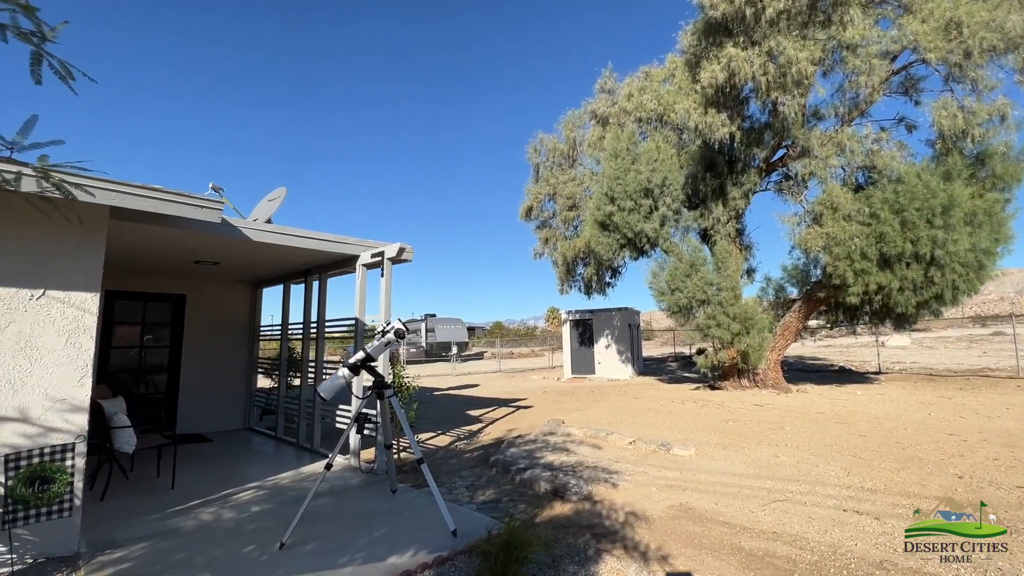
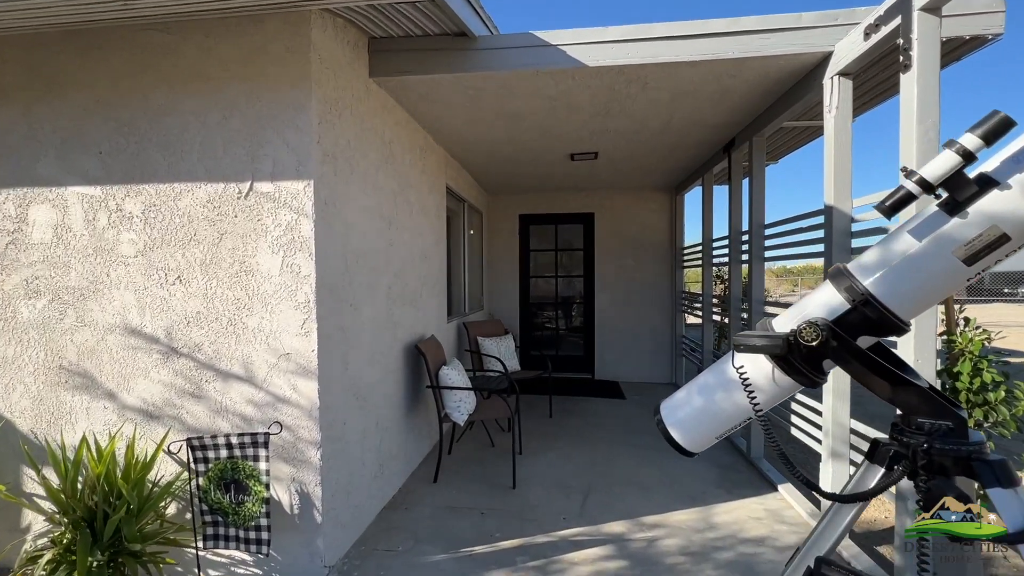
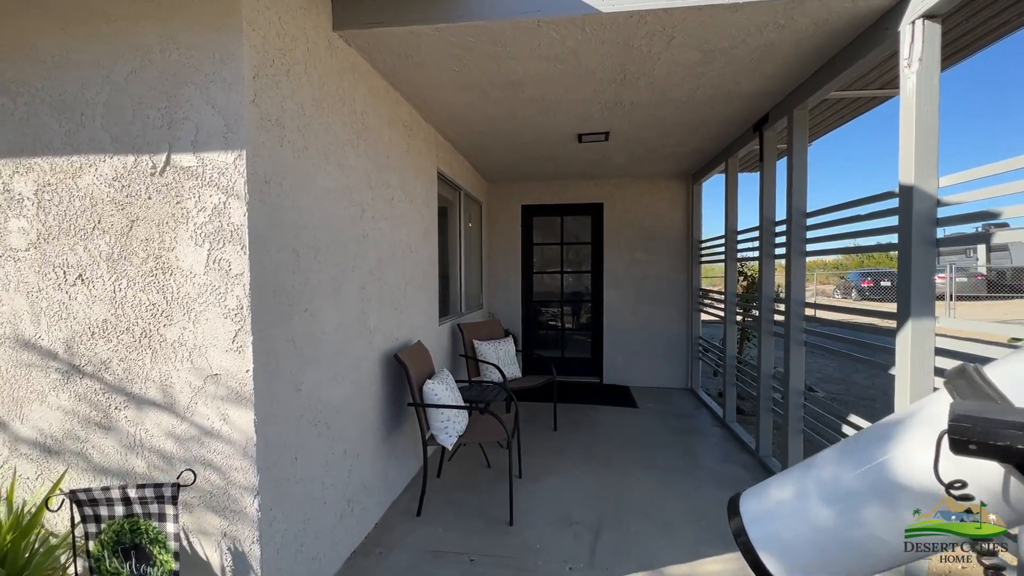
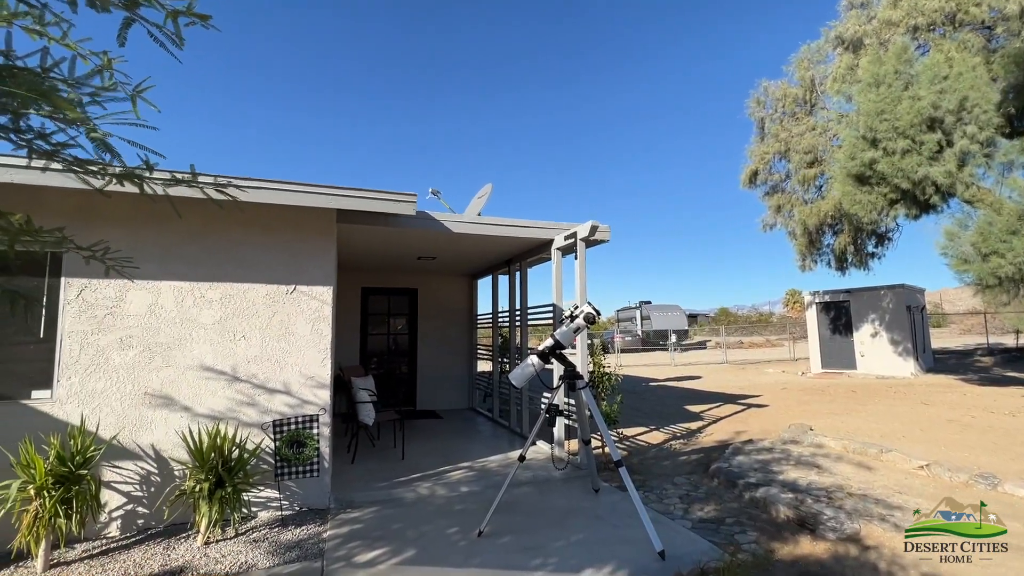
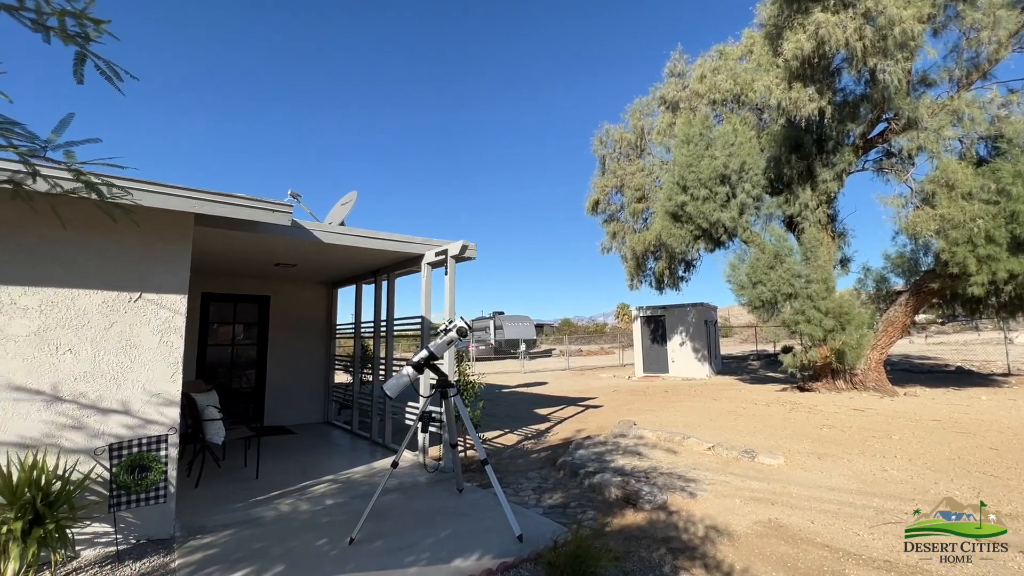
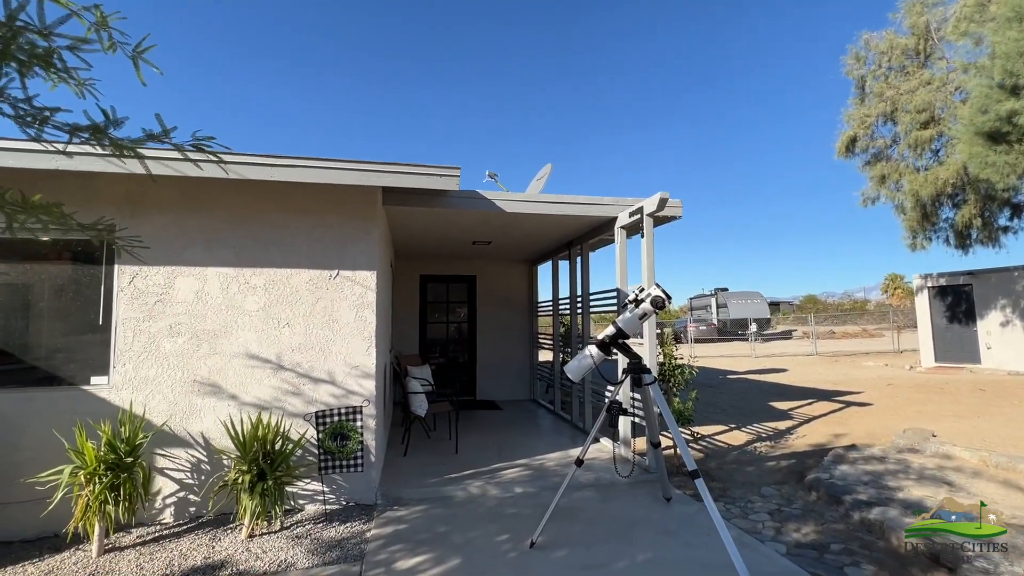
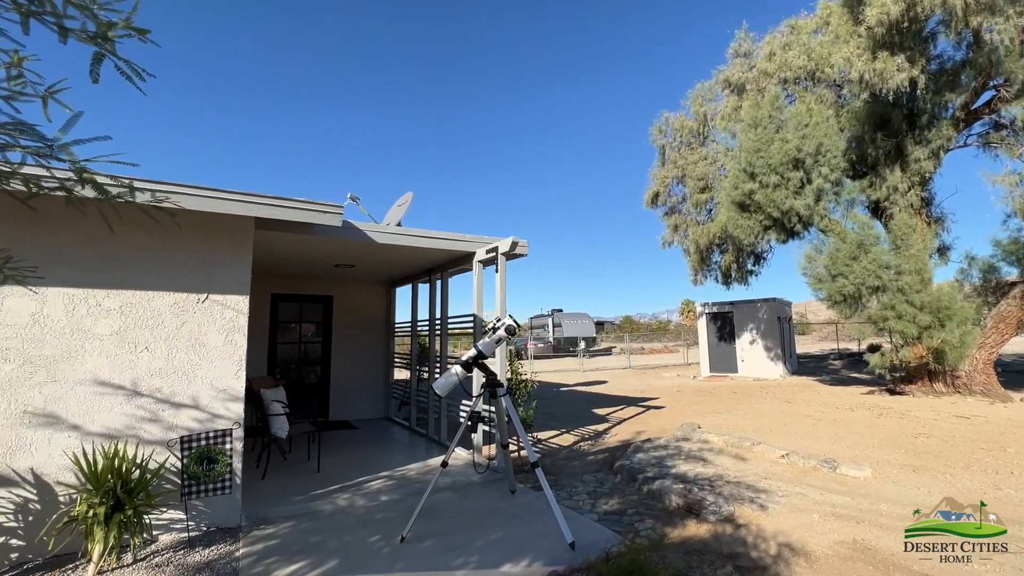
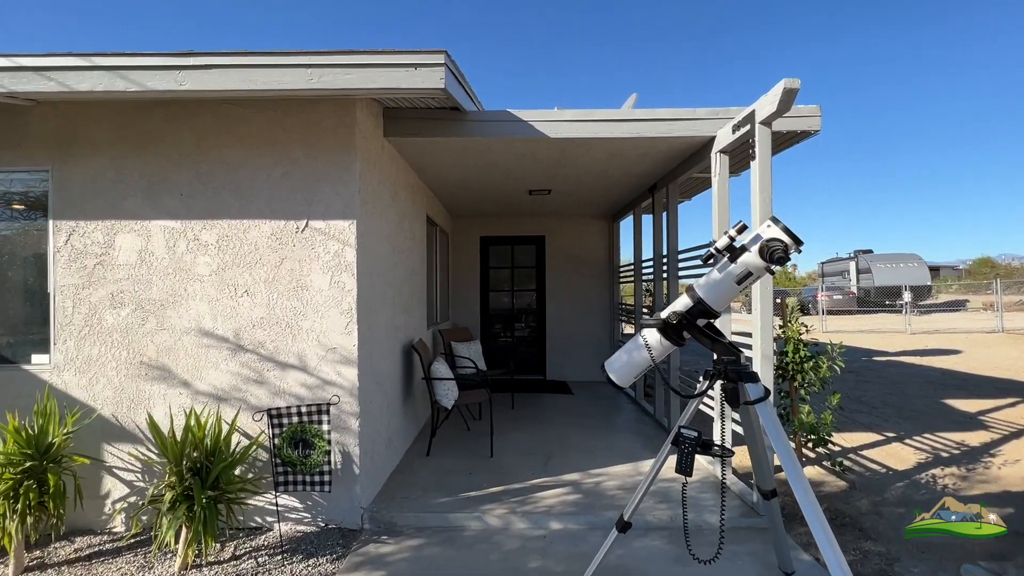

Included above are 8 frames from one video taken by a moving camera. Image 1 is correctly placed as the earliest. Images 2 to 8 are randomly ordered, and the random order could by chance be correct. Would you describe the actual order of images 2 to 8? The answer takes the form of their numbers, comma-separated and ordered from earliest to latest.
5, 7, 4, 6, 8, 2, 3
